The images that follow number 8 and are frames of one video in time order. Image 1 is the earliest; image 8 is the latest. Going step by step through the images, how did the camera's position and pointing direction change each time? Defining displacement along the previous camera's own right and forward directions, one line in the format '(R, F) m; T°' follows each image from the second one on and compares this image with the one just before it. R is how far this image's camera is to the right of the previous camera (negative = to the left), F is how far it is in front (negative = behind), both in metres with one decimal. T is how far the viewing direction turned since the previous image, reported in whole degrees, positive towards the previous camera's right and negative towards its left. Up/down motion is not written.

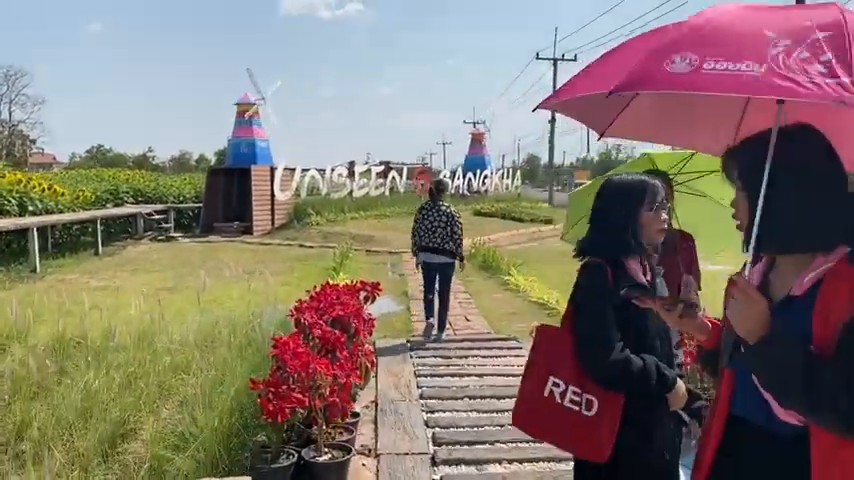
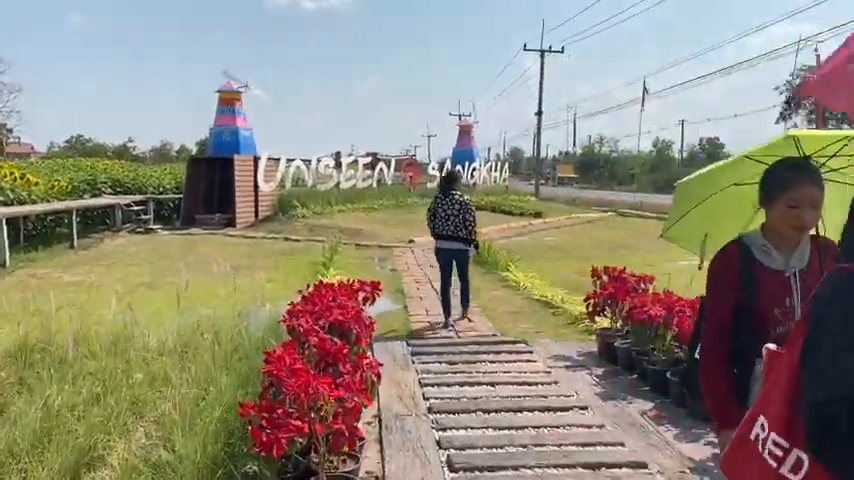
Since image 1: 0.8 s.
(-0.2, +0.5) m; +1°
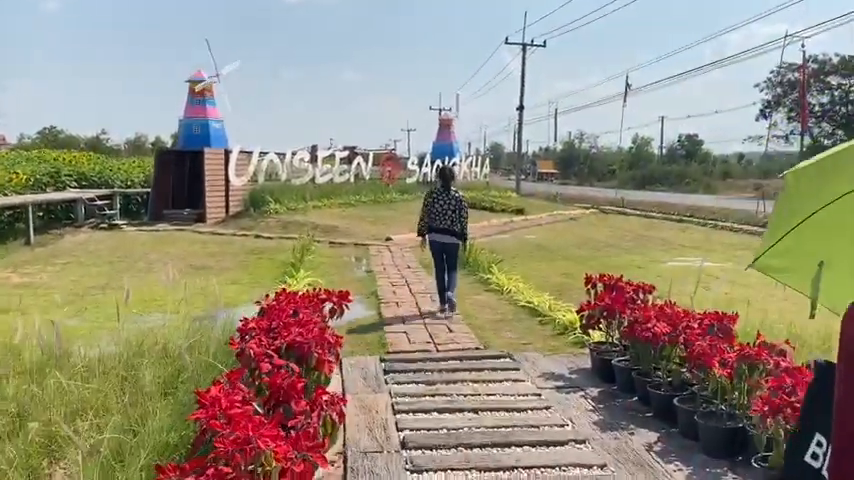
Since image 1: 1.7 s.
(0.0, +0.6) m; +2°
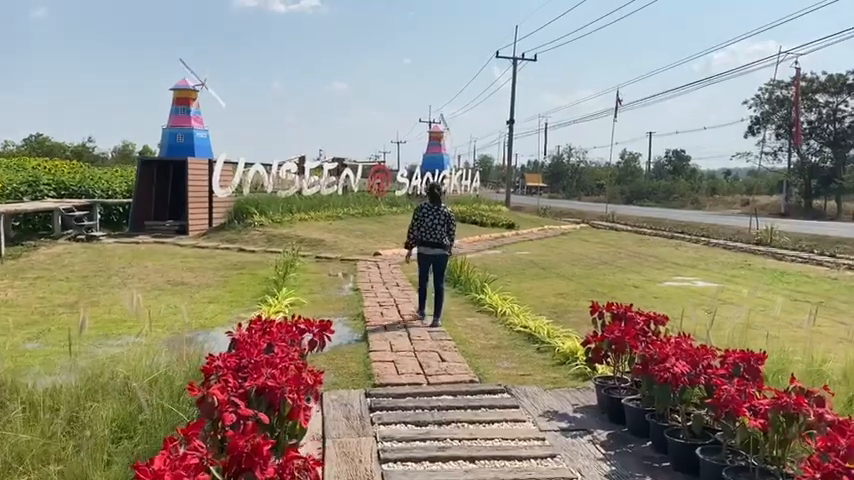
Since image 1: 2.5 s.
(0.0, +0.5) m; +1°
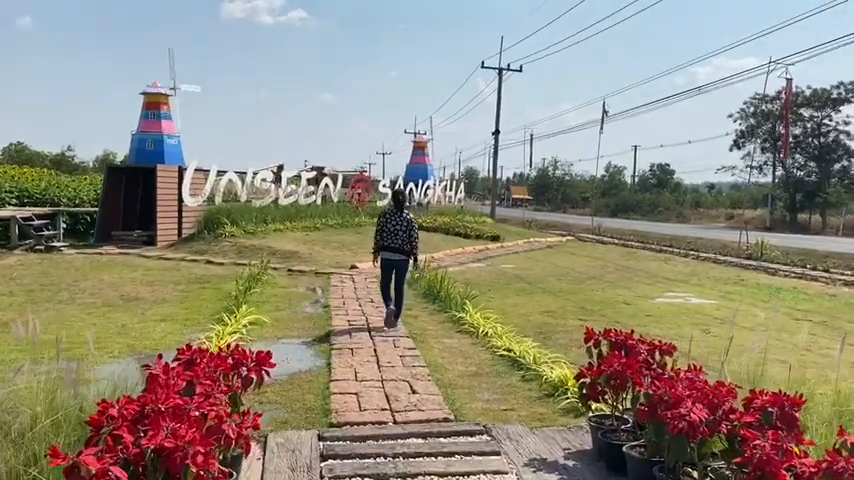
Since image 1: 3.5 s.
(+0.1, +0.7) m; +1°
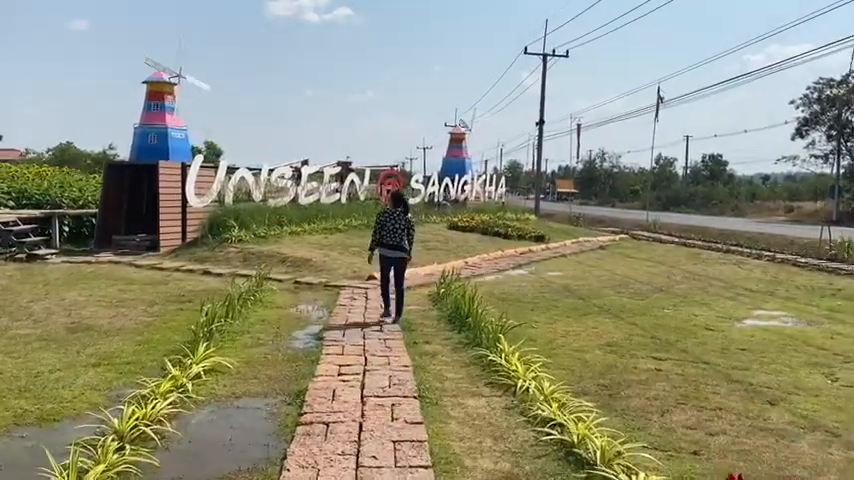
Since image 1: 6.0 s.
(+0.2, +2.1) m; -4°
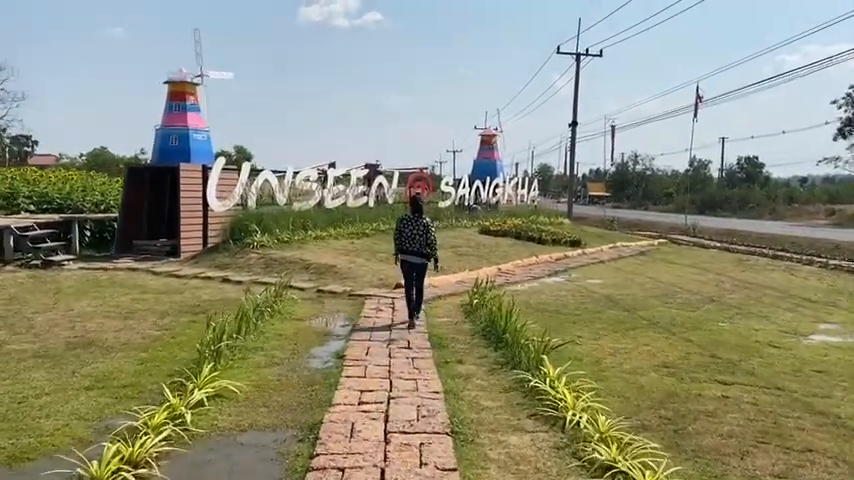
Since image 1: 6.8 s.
(0.0, +0.7) m; -2°
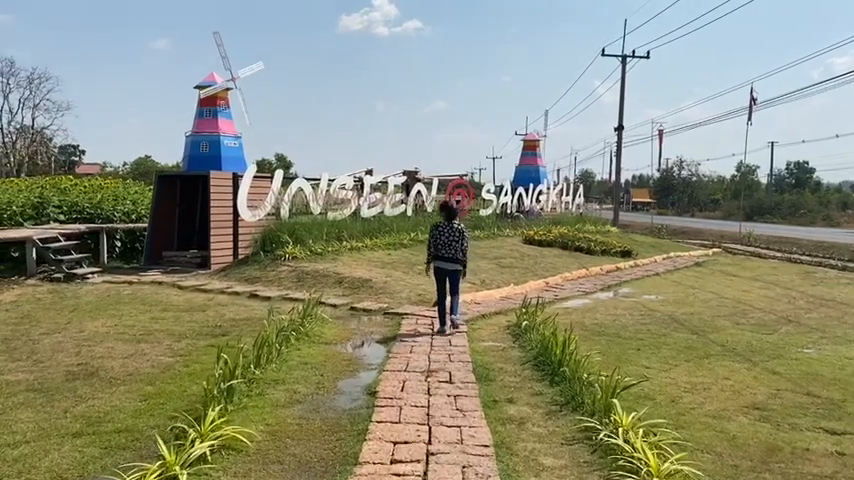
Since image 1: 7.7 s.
(0.0, +0.9) m; -3°
